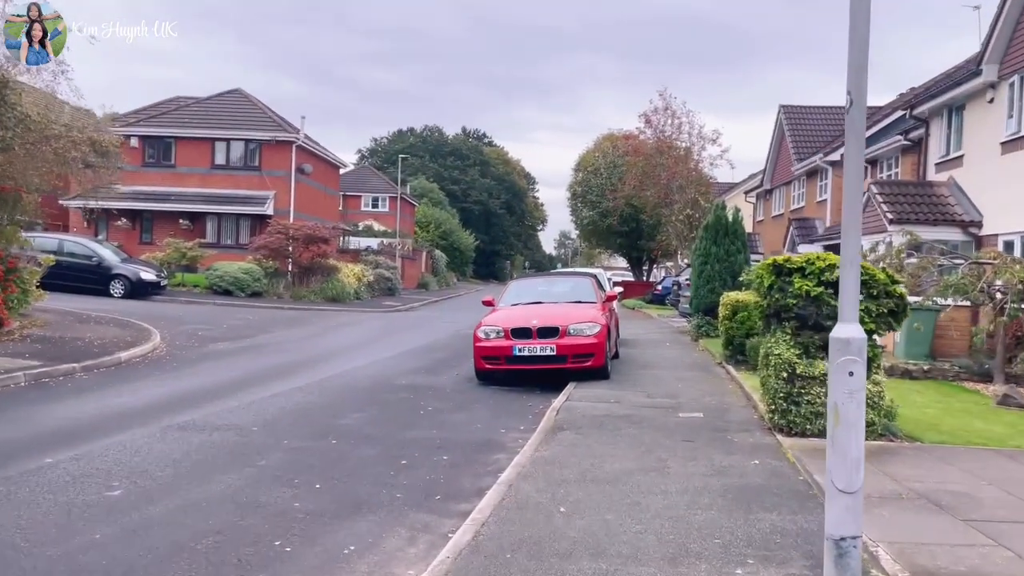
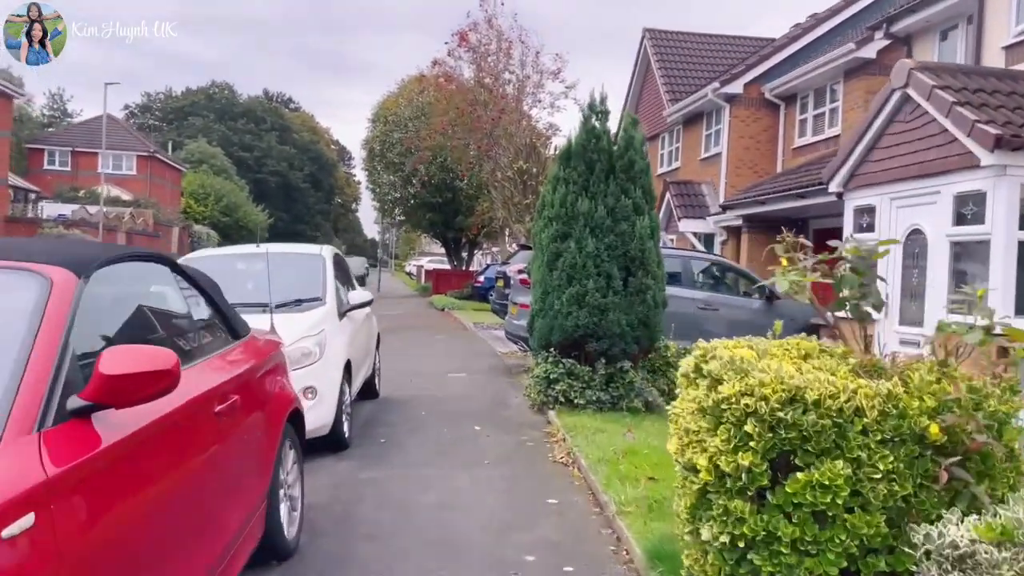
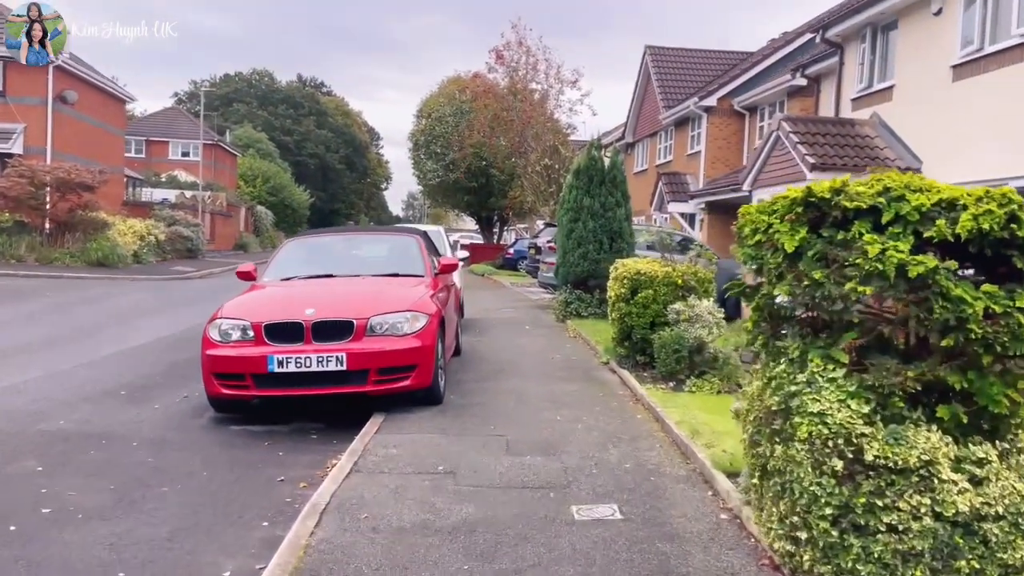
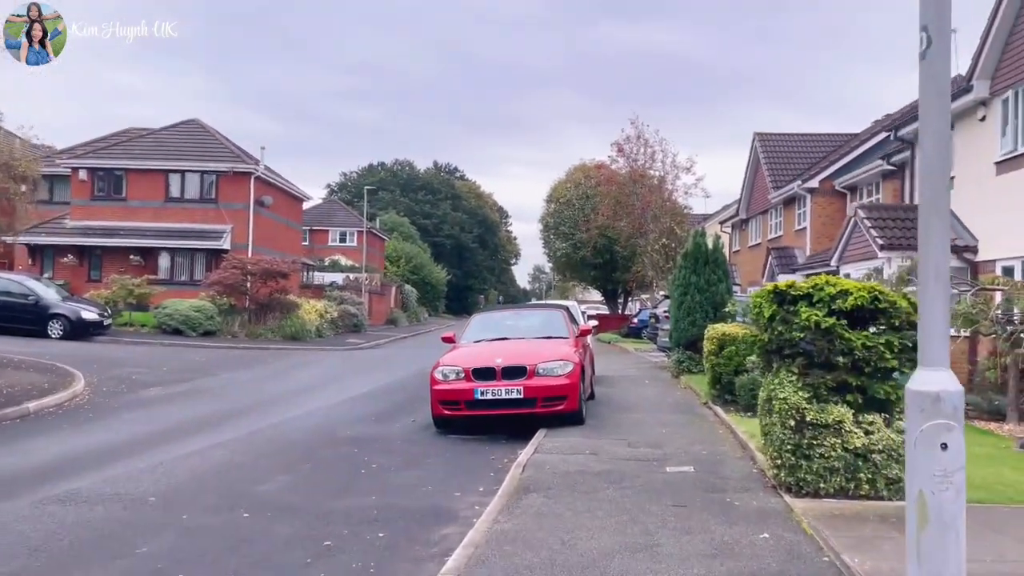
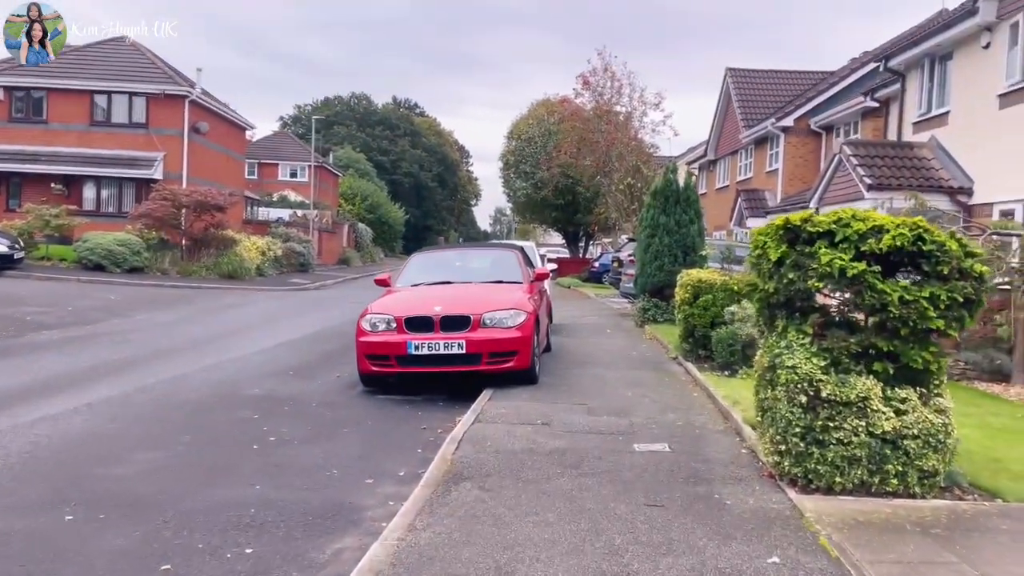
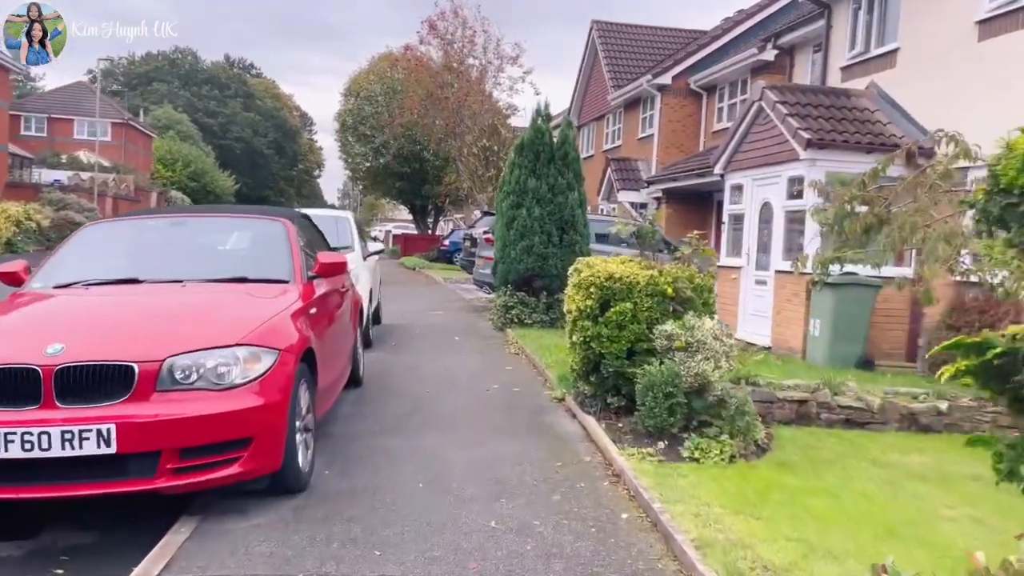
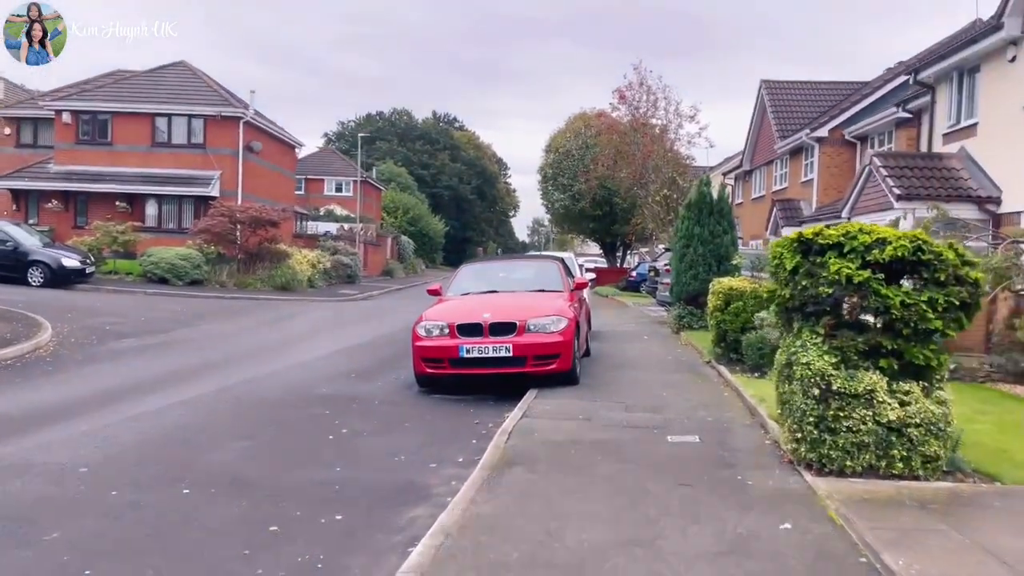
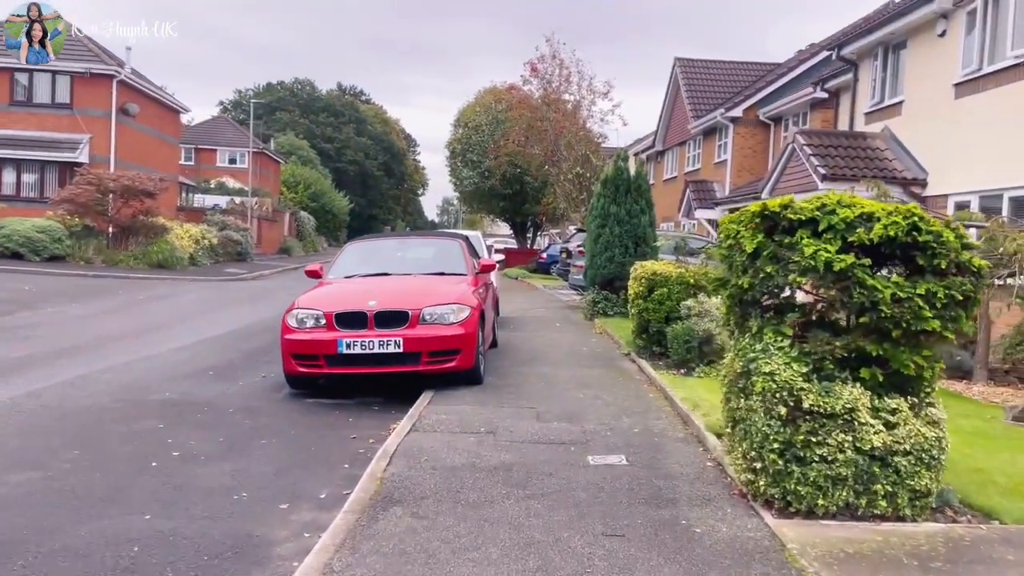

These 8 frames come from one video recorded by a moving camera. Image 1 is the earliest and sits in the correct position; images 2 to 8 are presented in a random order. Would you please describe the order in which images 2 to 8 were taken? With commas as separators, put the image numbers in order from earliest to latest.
4, 7, 5, 8, 3, 6, 2
